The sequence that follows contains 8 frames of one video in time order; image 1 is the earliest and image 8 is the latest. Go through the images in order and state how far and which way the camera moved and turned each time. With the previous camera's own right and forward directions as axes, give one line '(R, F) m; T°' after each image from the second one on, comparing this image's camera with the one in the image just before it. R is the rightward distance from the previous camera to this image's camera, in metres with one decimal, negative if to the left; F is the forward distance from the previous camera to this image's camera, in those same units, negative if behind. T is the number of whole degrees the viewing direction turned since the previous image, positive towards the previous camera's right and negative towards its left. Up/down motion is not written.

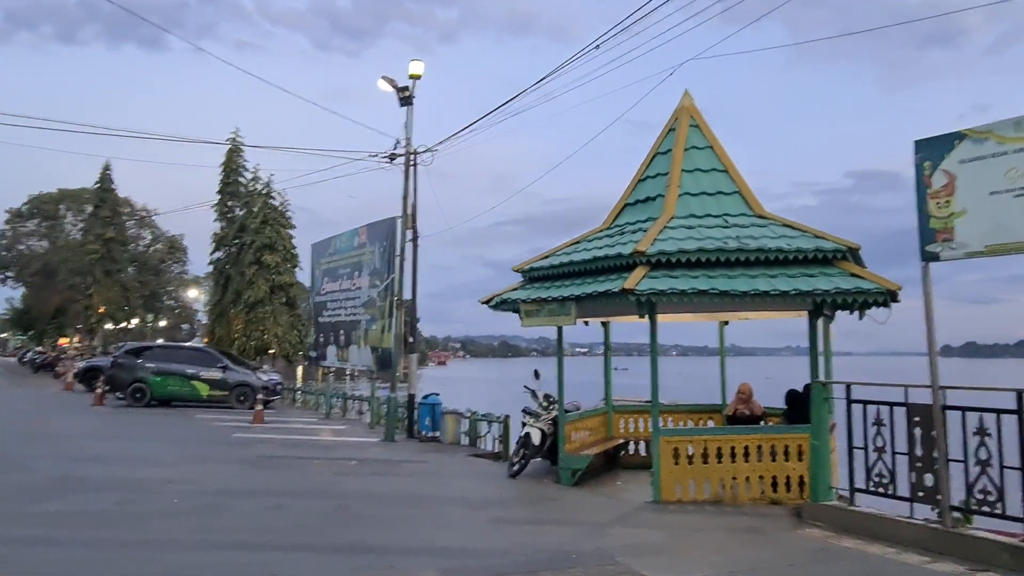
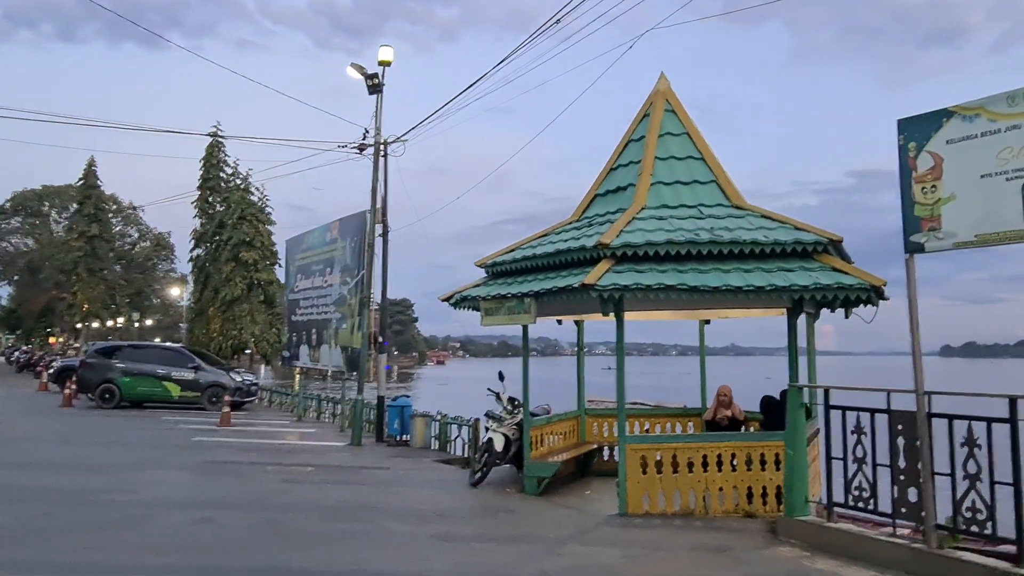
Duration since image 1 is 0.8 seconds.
(+0.5, +0.7) m; 0°
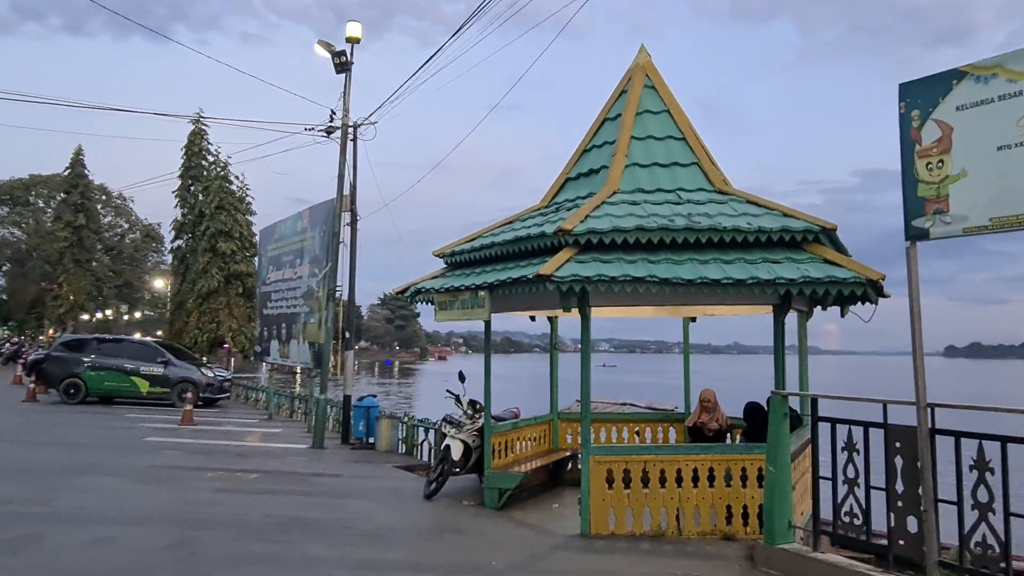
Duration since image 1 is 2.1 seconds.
(+0.5, +0.9) m; 0°
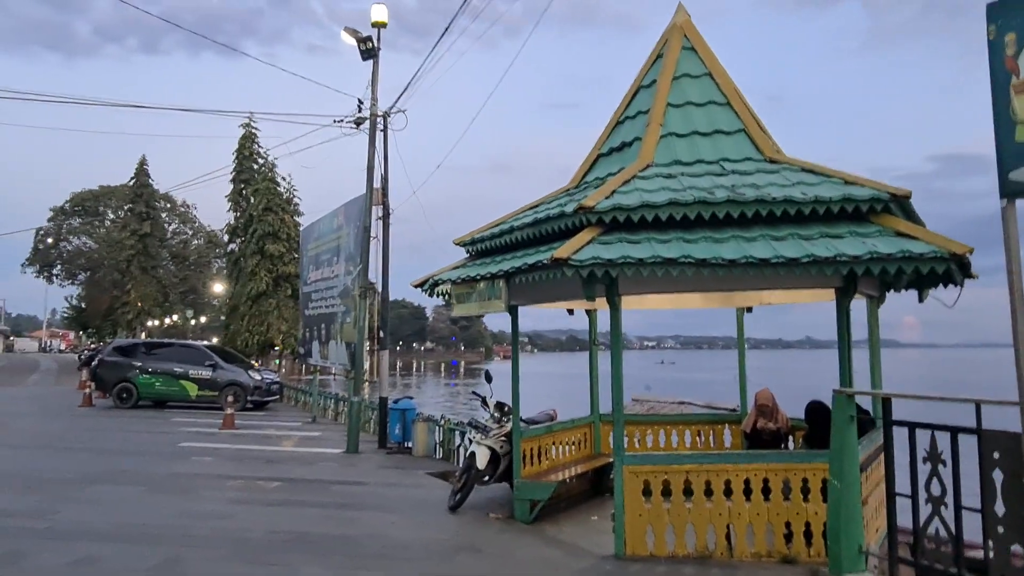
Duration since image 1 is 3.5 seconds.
(+0.4, +0.9) m; -5°
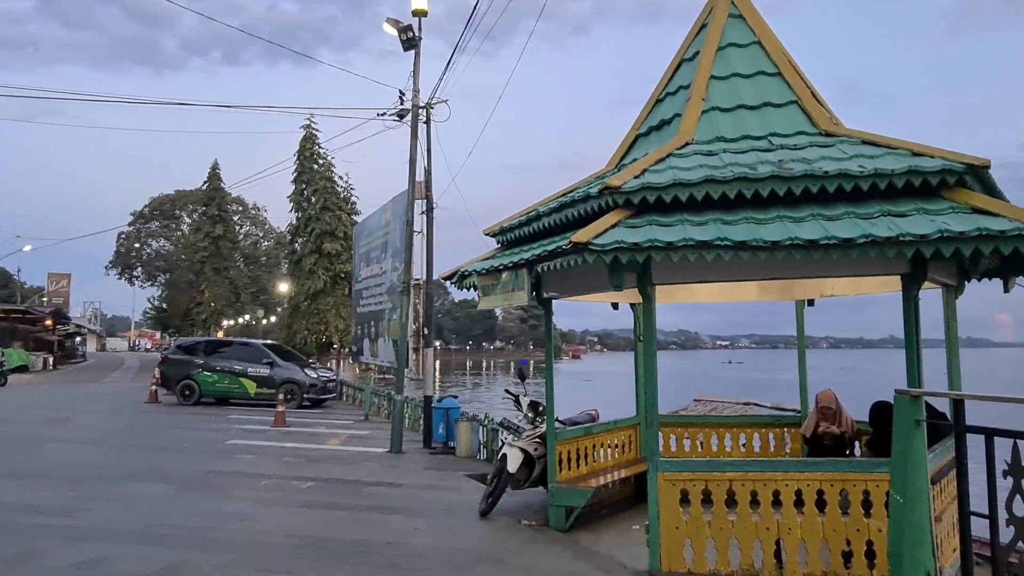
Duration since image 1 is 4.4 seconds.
(+0.4, +0.5) m; -5°
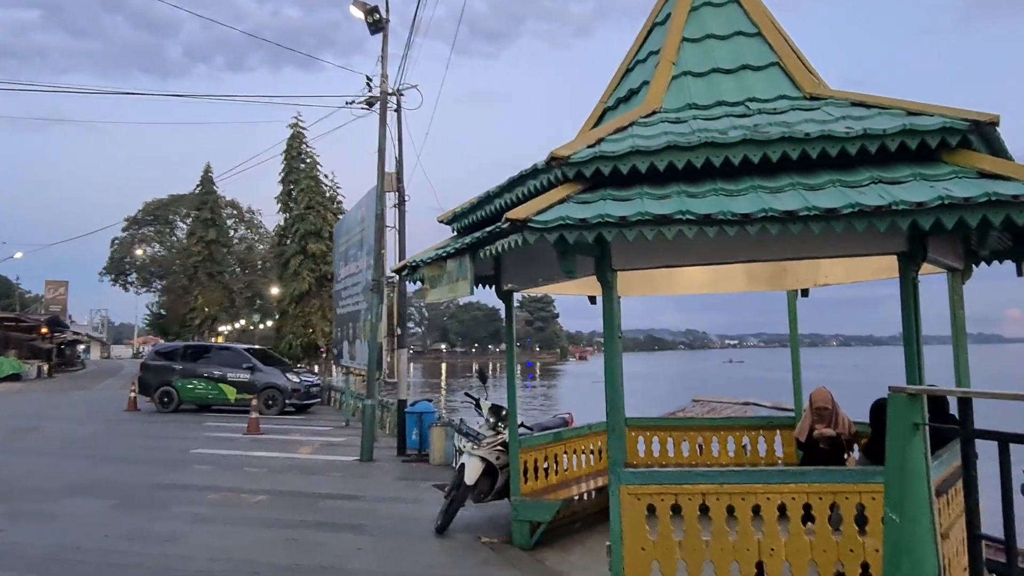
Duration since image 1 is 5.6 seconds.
(+0.5, +0.8) m; 0°
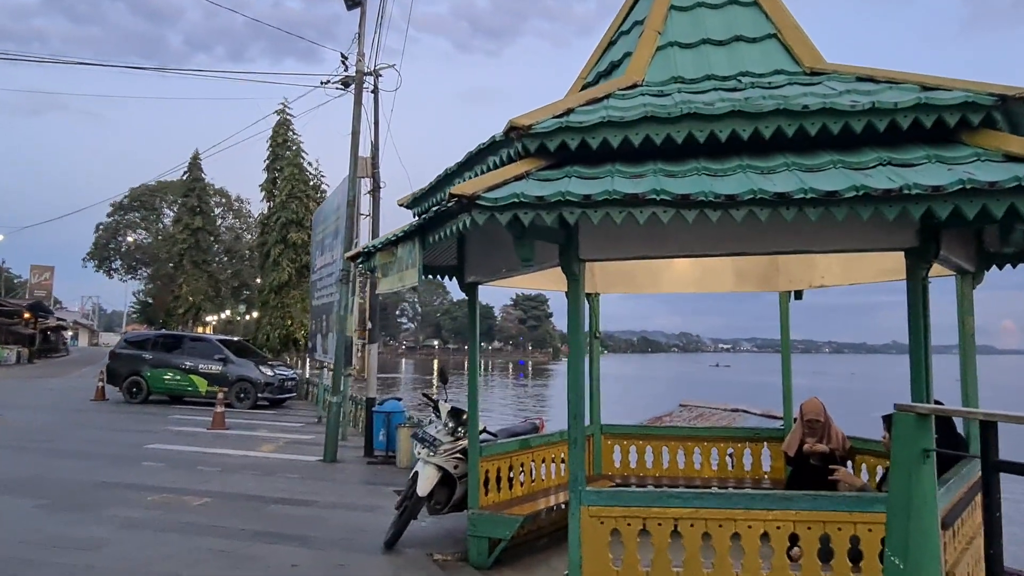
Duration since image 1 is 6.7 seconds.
(+0.3, +0.7) m; 0°
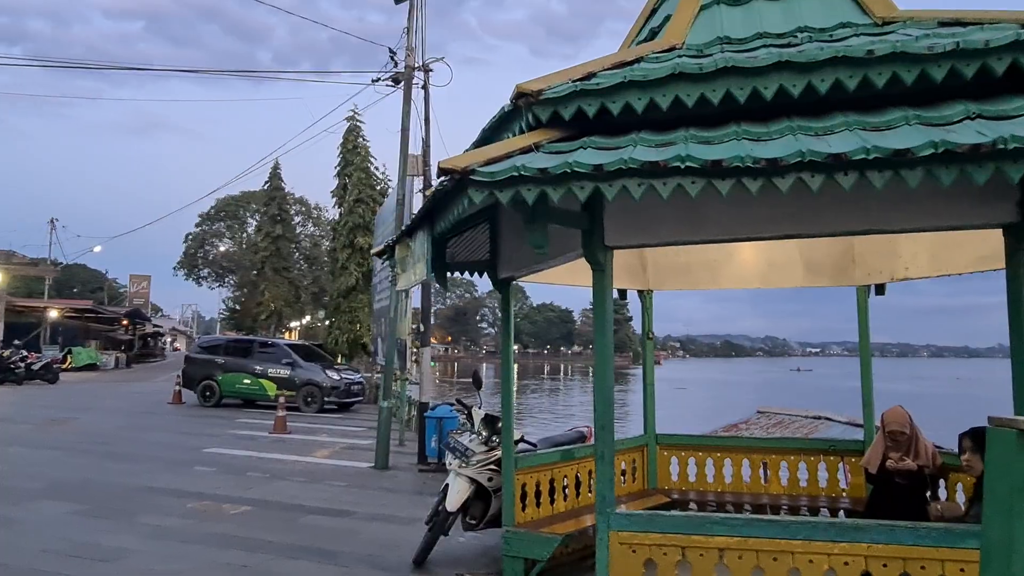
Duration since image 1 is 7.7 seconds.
(+0.3, +0.6) m; -6°
